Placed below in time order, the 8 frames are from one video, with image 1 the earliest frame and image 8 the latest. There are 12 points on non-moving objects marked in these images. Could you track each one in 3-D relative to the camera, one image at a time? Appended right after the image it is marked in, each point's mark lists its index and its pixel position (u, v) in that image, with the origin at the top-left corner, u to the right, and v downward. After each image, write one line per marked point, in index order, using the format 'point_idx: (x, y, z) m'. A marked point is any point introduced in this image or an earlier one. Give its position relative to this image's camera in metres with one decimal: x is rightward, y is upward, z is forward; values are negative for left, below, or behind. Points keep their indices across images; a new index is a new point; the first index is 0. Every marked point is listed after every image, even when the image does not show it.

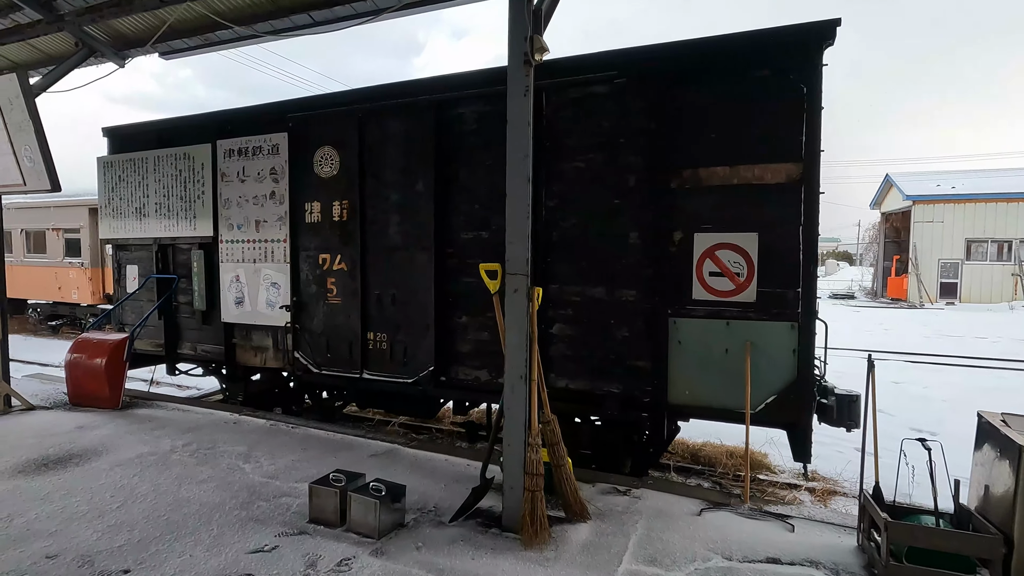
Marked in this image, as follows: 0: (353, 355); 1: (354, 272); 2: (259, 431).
0: (-1.1, -0.5, +3.8) m
1: (-1.1, +0.1, +3.7) m
2: (-1.6, -0.9, +3.5) m
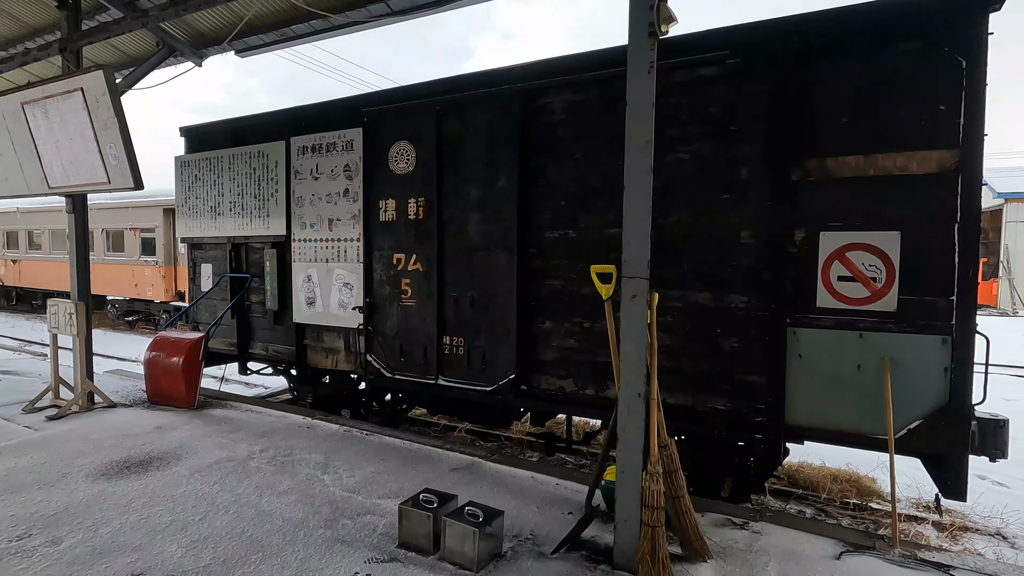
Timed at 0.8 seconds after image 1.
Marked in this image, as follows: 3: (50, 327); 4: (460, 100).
0: (-0.6, -0.5, +3.6) m
1: (-0.5, +0.1, +3.6) m
2: (-1.1, -0.9, +3.3) m
3: (-3.3, -0.3, +3.8) m
4: (-0.3, +1.2, +3.4) m
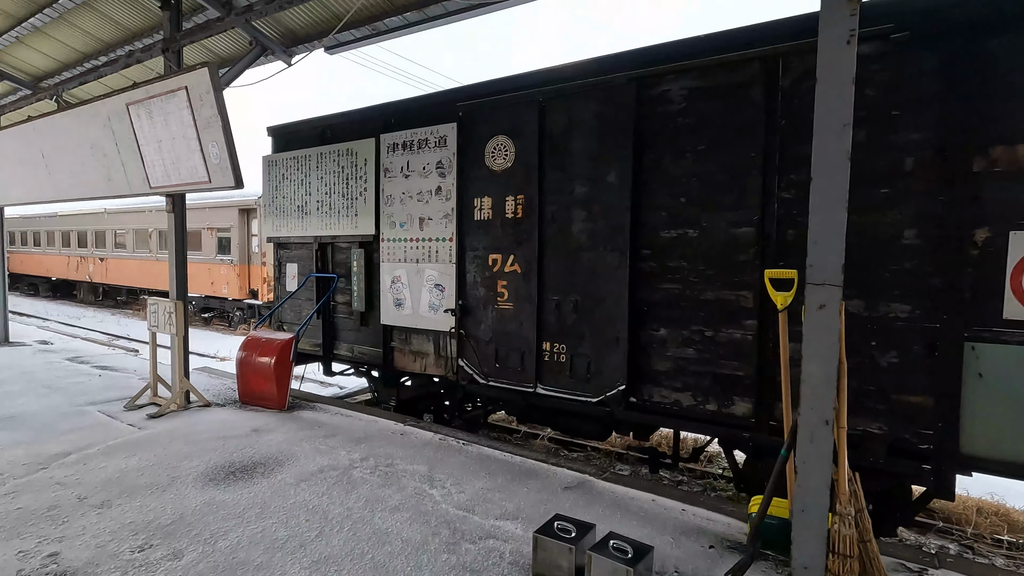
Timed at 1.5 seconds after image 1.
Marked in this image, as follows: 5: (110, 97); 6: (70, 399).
0: (+0.1, -0.5, +3.4) m
1: (+0.1, +0.1, +3.4) m
2: (-0.5, -0.9, +3.2) m
3: (-2.6, -0.3, +3.9) m
4: (+0.3, +1.2, +3.2) m
5: (-2.8, +1.3, +3.8) m
6: (-3.2, -0.8, +3.9) m
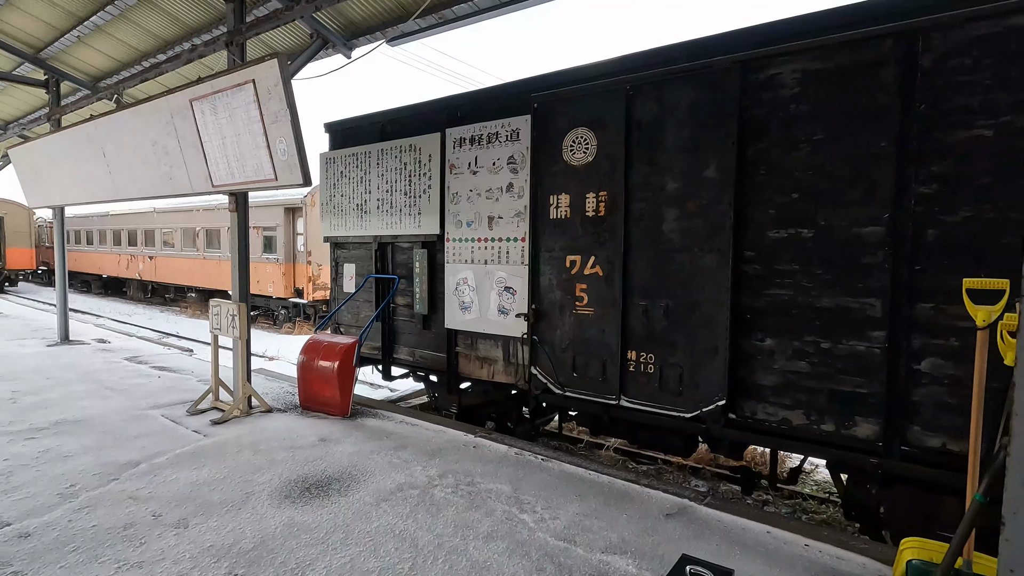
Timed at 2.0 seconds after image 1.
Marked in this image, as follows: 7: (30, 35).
0: (+0.6, -0.5, +3.1) m
1: (+0.6, +0.1, +3.1) m
2: (0.0, -1.0, +3.0) m
3: (-2.1, -0.3, +3.8) m
4: (+0.8, +1.2, +2.9) m
5: (-2.3, +1.3, +3.7) m
6: (-2.7, -0.8, +3.8) m
7: (-4.9, +2.6, +5.4) m
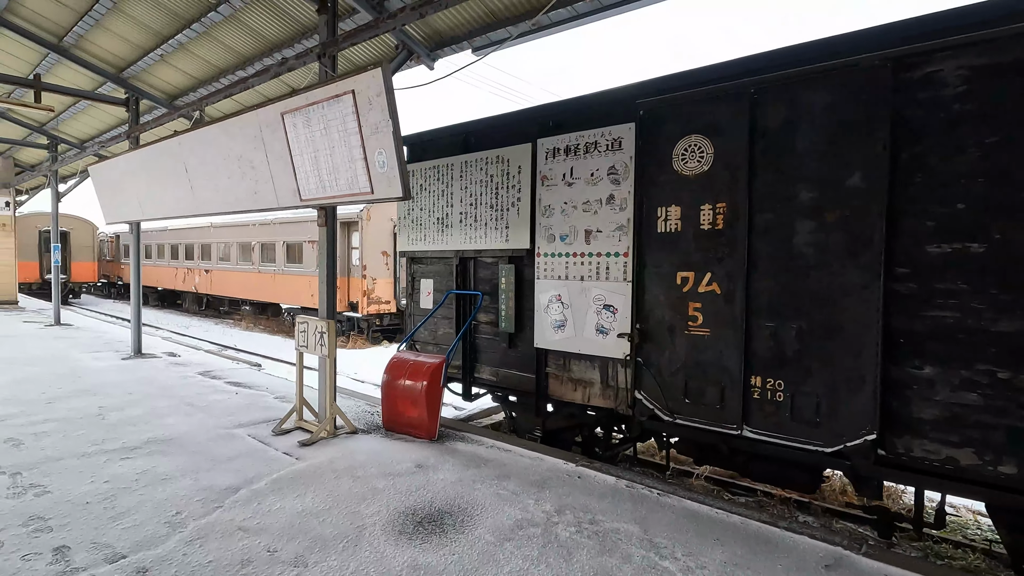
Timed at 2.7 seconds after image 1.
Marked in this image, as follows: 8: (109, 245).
0: (+1.2, -0.6, +2.9) m
1: (+1.2, 0.0, +2.9) m
2: (+0.6, -1.1, +2.7) m
3: (-1.5, -0.4, +3.7) m
4: (+1.4, +1.1, +2.7) m
5: (-1.7, +1.2, +3.6) m
6: (-2.1, -0.9, +3.8) m
7: (-4.1, +2.4, +5.6) m
8: (-14.4, +1.5, +19.0) m
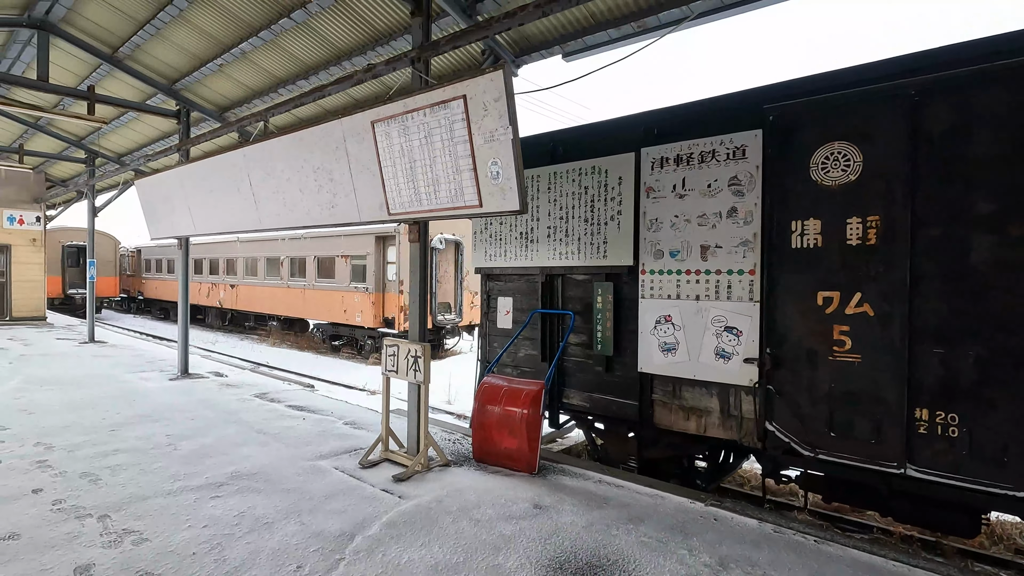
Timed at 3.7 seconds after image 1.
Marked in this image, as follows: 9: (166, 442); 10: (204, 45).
0: (+1.8, -0.7, +2.6) m
1: (+1.8, -0.2, +2.6) m
2: (+1.2, -1.2, +2.4) m
3: (-0.8, -0.5, +3.4) m
4: (+2.0, +1.0, +2.4) m
5: (-1.0, +1.1, +3.4) m
6: (-1.4, -1.1, +3.5) m
7: (-3.4, +2.3, +5.4) m
8: (-13.5, +1.0, +18.9) m
9: (-2.3, -1.0, +3.6) m
10: (-2.8, +2.2, +4.9) m
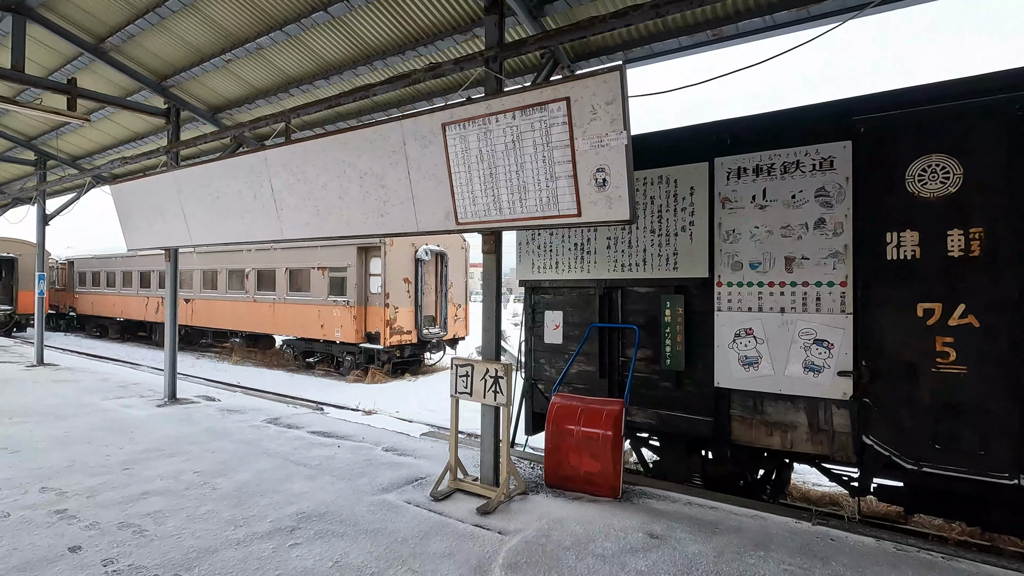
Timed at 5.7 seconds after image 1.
0: (+2.4, -0.8, +2.6) m
1: (+2.4, -0.2, +2.6) m
2: (+1.8, -1.2, +2.4) m
3: (-0.3, -0.6, +3.2) m
4: (+2.6, +0.9, +2.5) m
5: (-0.6, +1.0, +3.1) m
6: (-0.9, -1.2, +3.2) m
7: (-3.2, +2.1, +4.9) m
8: (-14.6, +0.5, +17.3) m
9: (-1.8, -1.1, +3.1) m
10: (-2.5, +2.1, +4.5) m
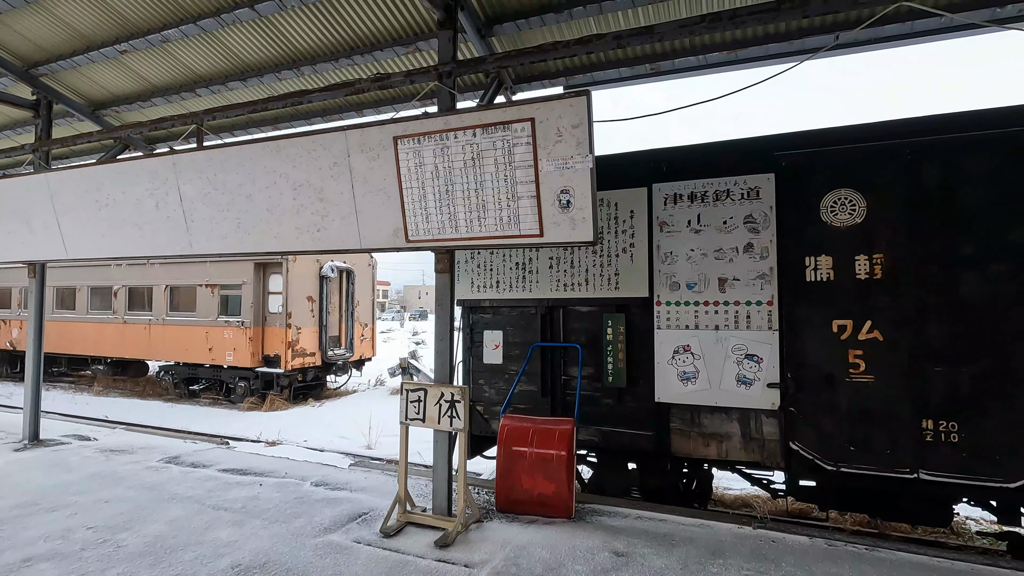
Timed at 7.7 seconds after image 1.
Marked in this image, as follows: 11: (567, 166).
0: (+2.2, -0.9, +3.0) m
1: (+2.2, -0.3, +3.0) m
2: (+1.6, -1.3, +2.6) m
3: (-0.6, -0.7, +3.0) m
4: (+2.4, +0.8, +2.9) m
5: (-0.8, +0.9, +3.0) m
6: (-1.2, -1.3, +2.9) m
7: (-3.7, +1.9, +4.2) m
8: (-17.4, 0.0, +14.1) m
9: (-2.1, -1.2, +2.7) m
10: (-3.0, +1.9, +3.9) m
11: (+0.3, +0.6, +2.6) m
